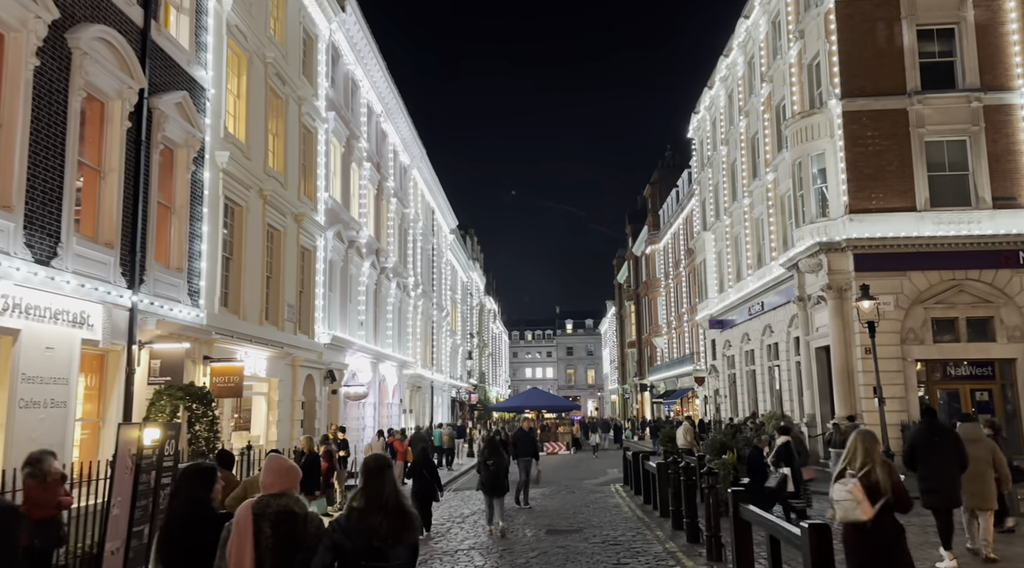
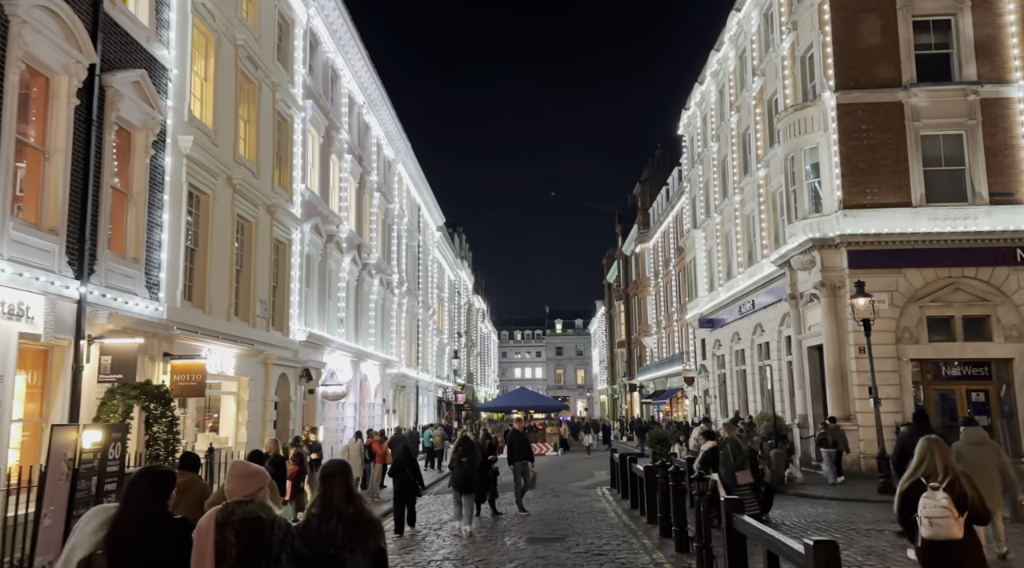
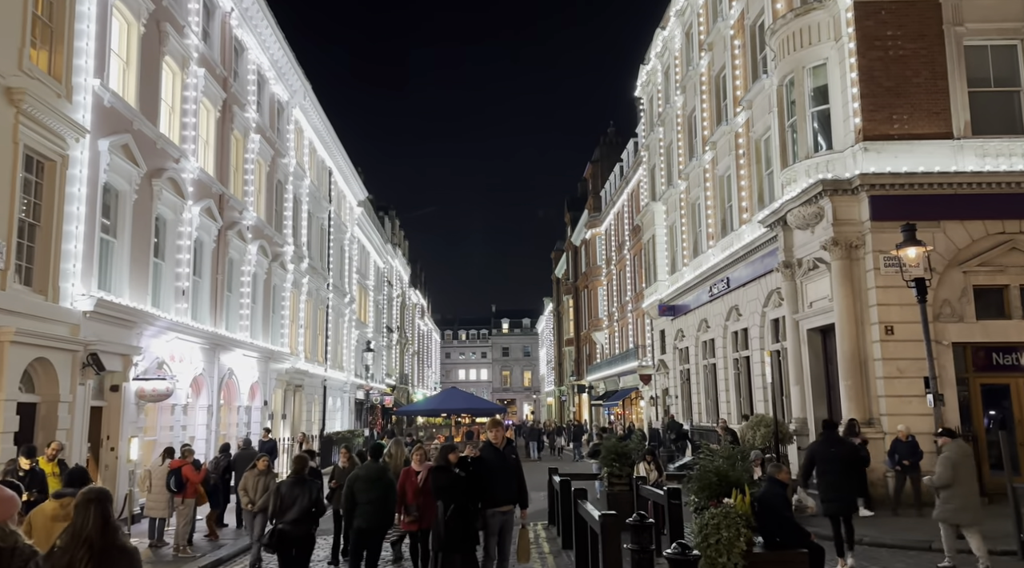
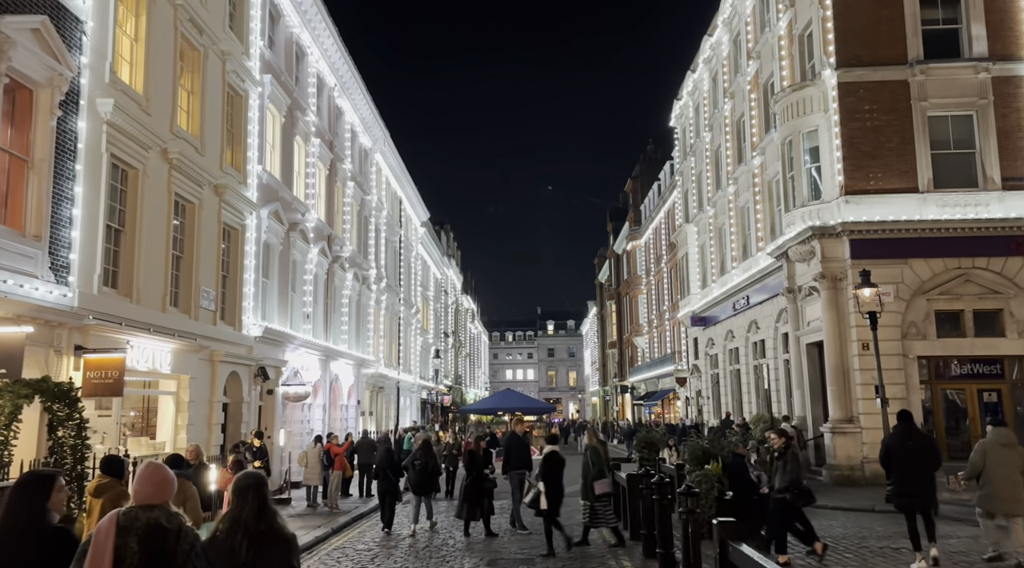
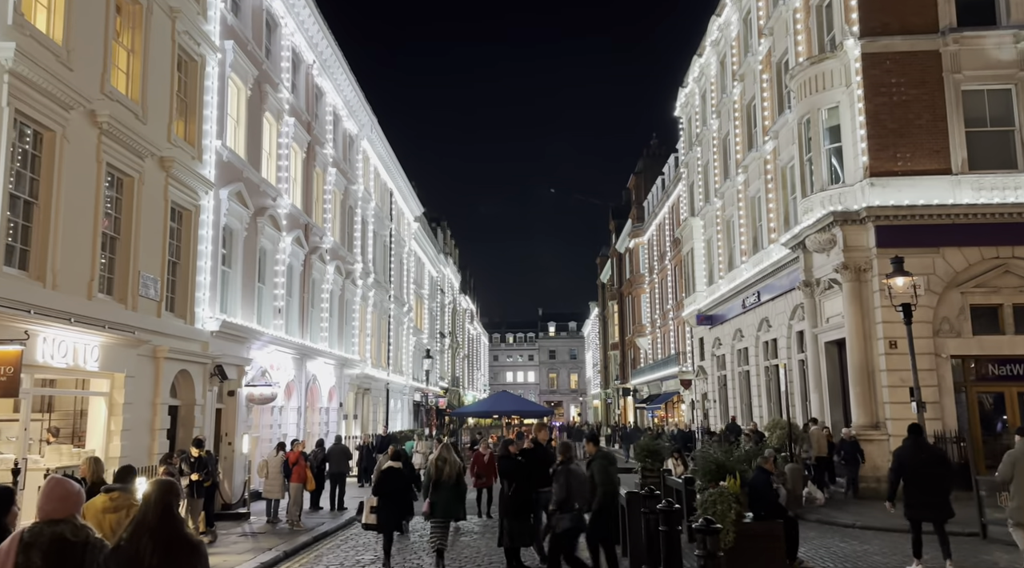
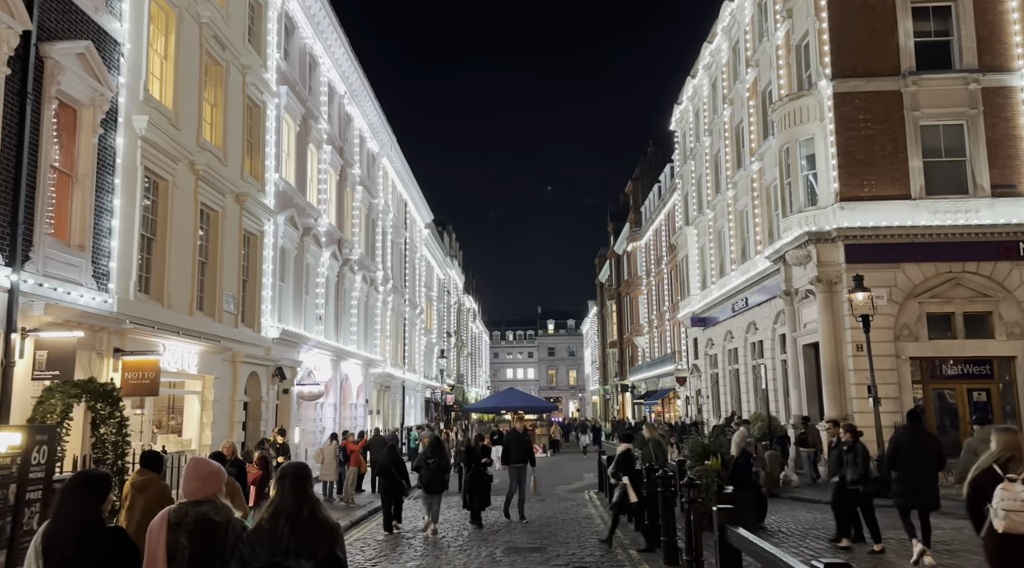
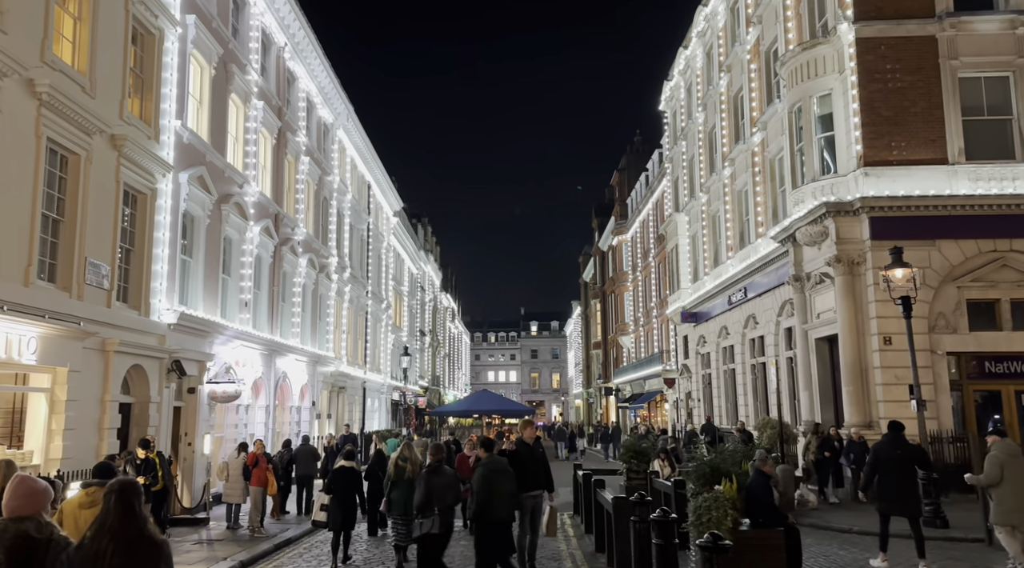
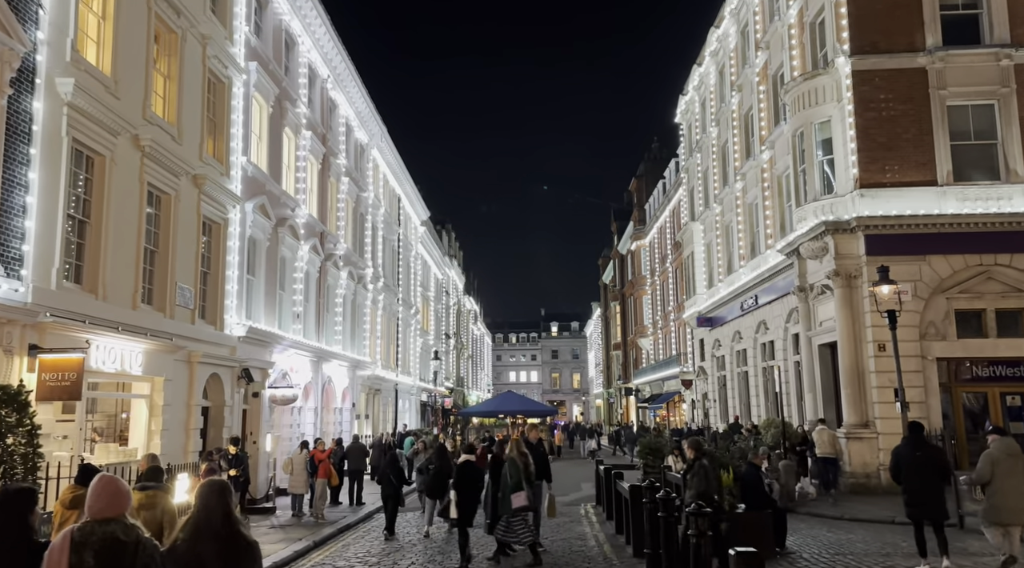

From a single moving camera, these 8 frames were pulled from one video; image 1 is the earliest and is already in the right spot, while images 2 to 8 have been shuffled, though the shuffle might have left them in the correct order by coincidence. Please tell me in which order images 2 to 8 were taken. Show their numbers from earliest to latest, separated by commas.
2, 6, 4, 8, 5, 7, 3
